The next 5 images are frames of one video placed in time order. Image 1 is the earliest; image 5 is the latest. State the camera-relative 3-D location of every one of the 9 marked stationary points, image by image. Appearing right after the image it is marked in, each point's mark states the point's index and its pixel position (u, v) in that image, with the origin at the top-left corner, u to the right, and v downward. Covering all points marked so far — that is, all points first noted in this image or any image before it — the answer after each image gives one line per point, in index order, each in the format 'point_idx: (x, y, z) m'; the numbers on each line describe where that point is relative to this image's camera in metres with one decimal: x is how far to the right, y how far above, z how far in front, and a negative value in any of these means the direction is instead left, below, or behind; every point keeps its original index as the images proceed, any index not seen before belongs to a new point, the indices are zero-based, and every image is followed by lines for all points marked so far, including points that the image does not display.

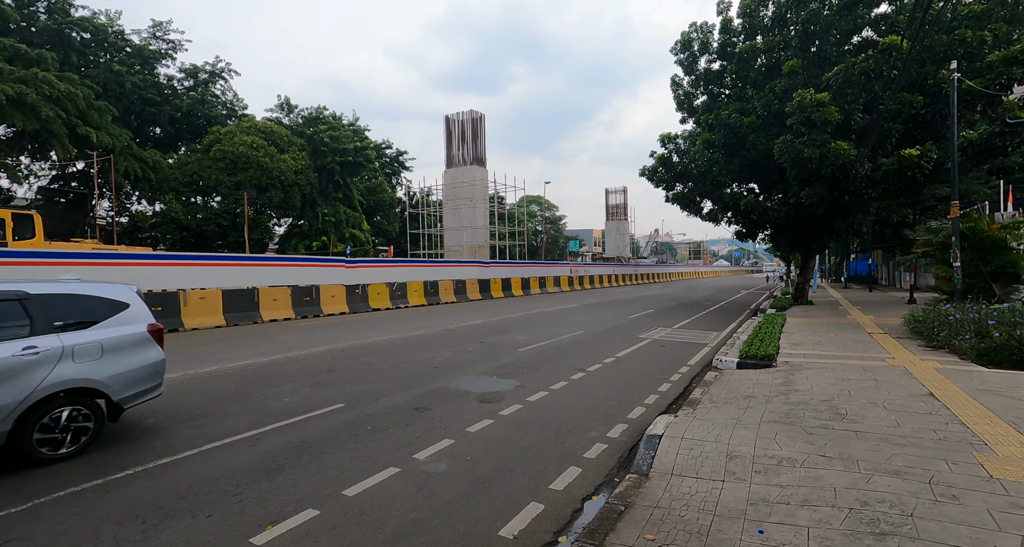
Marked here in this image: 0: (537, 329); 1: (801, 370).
0: (+0.6, -1.4, +13.6) m
1: (+4.2, -1.4, +7.7) m
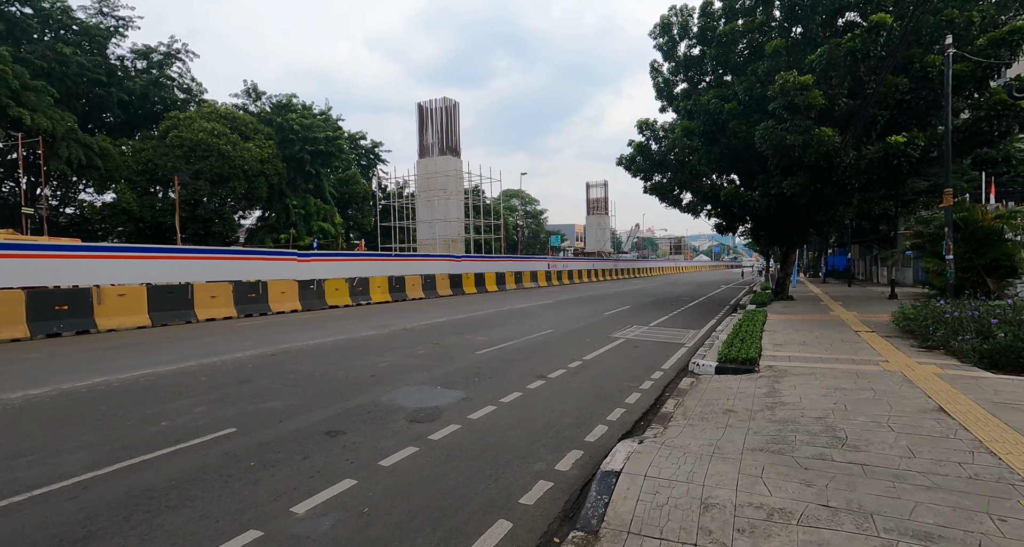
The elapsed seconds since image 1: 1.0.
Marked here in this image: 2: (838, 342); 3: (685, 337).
0: (-0.2, -1.3, +12.6) m
1: (+3.6, -1.3, +6.8) m
2: (+5.9, -1.3, +9.6) m
3: (+4.0, -1.5, +12.3) m
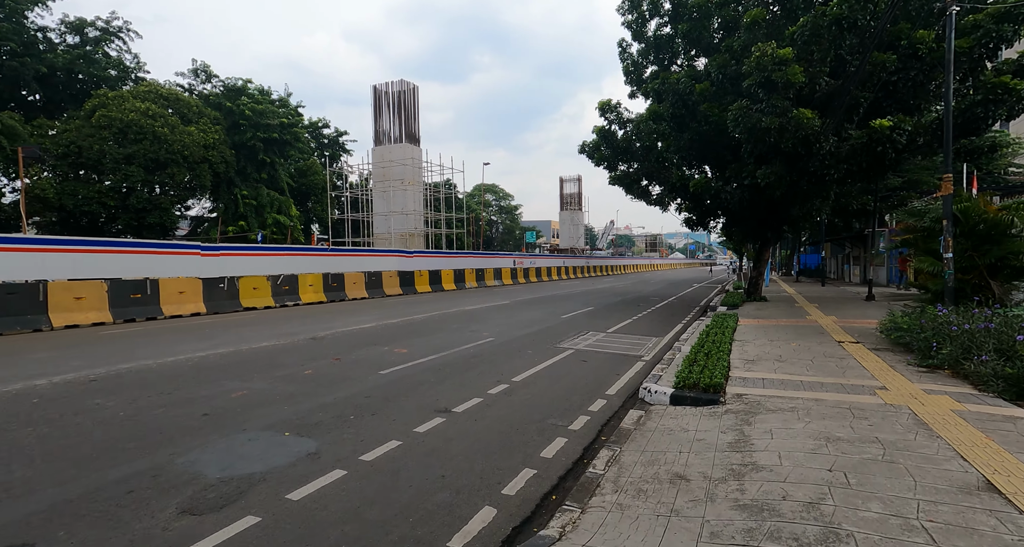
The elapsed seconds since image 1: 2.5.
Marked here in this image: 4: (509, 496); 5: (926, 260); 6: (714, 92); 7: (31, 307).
0: (-1.6, -1.3, +10.7) m
1: (+2.4, -1.4, +5.2) m
2: (+4.7, -1.3, +8.0) m
3: (+2.7, -1.5, +10.6) m
4: (0.0, -1.6, +3.8) m
5: (+7.1, +0.2, +9.1) m
6: (+5.8, +5.2, +15.2) m
7: (-8.3, -0.6, +9.2) m
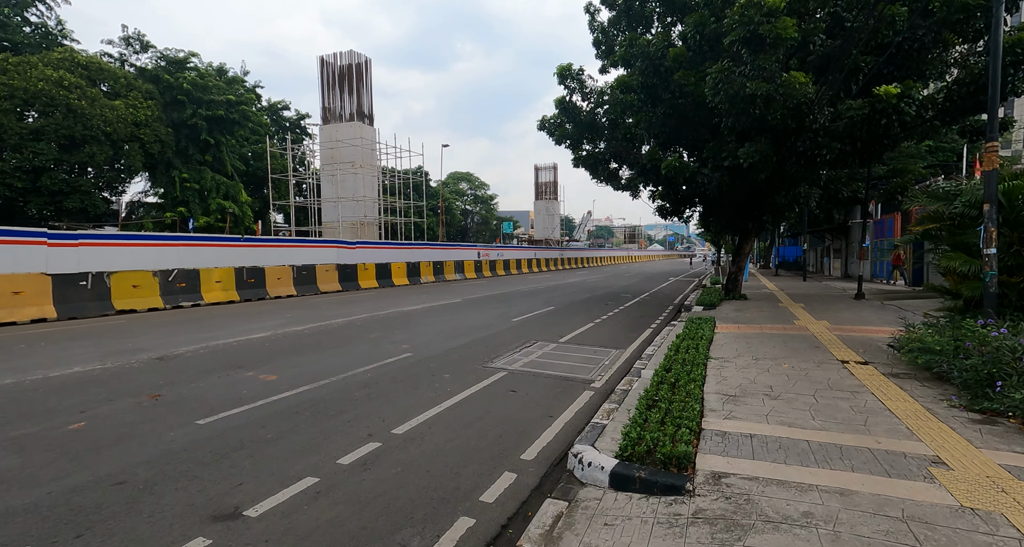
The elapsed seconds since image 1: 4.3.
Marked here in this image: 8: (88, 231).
0: (-2.9, -1.3, +8.4) m
1: (+1.4, -1.5, +3.0) m
2: (+3.5, -1.3, +5.9) m
3: (+1.4, -1.4, +8.4) m
4: (-1.0, -1.7, +1.5) m
5: (+5.9, +0.2, +7.0) m
6: (+4.4, +5.3, +13.0) m
7: (-9.5, -0.5, +6.6) m
8: (-9.7, +1.0, +12.6) m
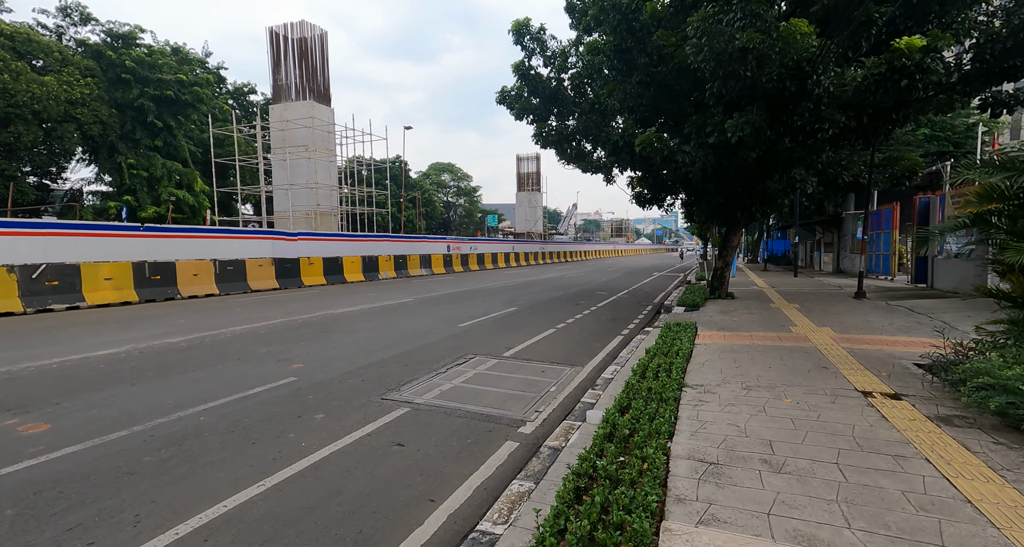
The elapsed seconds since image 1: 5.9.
0: (-3.9, -1.2, +6.2) m
1: (+0.4, -1.5, +0.9) m
2: (+2.5, -1.3, +3.9) m
3: (+0.4, -1.4, +6.3) m
4: (-1.9, -1.7, -0.7) m
5: (+4.9, +0.2, +5.0) m
6: (+3.2, +5.3, +10.9) m
7: (-10.5, -0.6, +4.2) m
8: (-10.8, +1.1, +10.3) m
